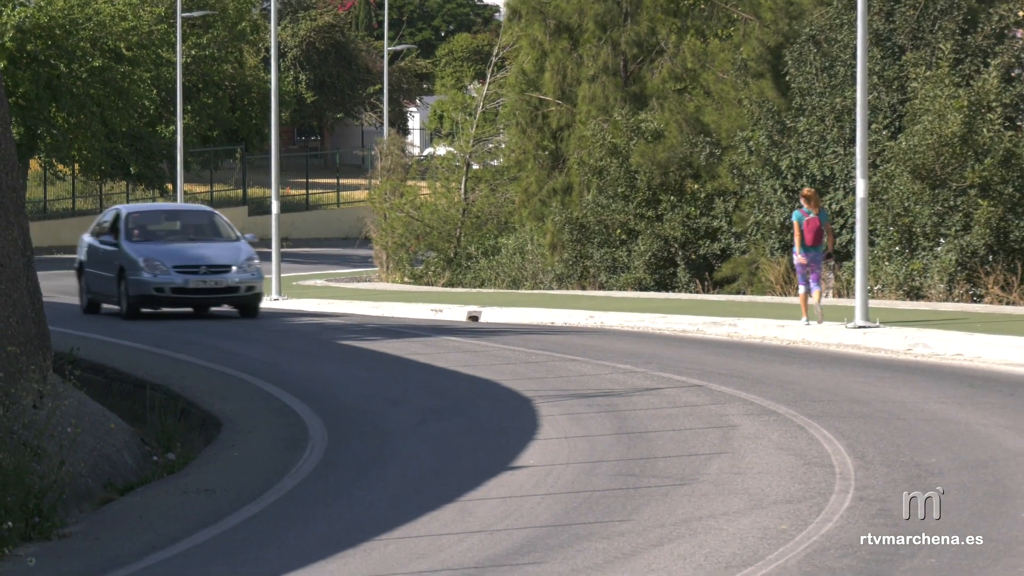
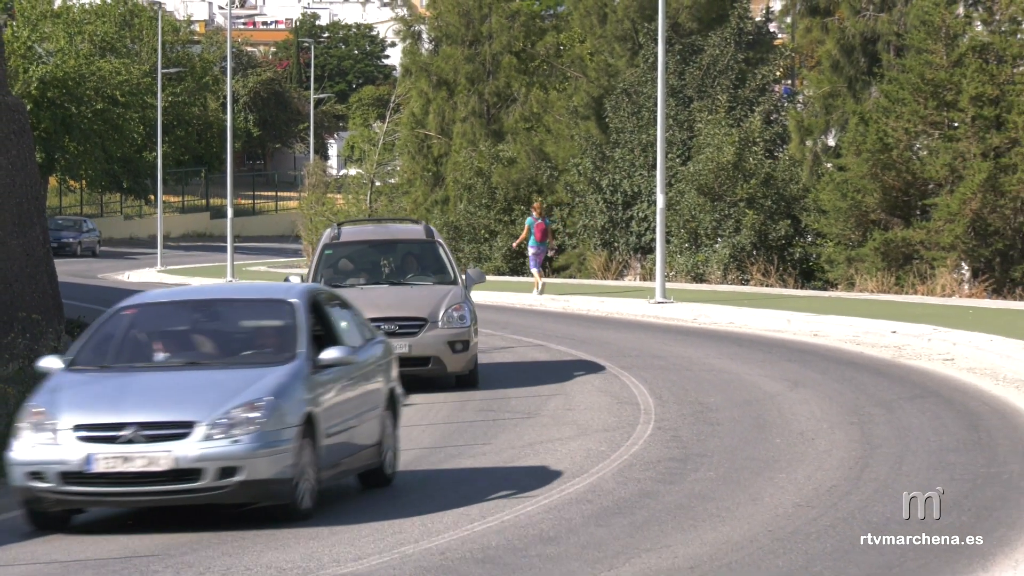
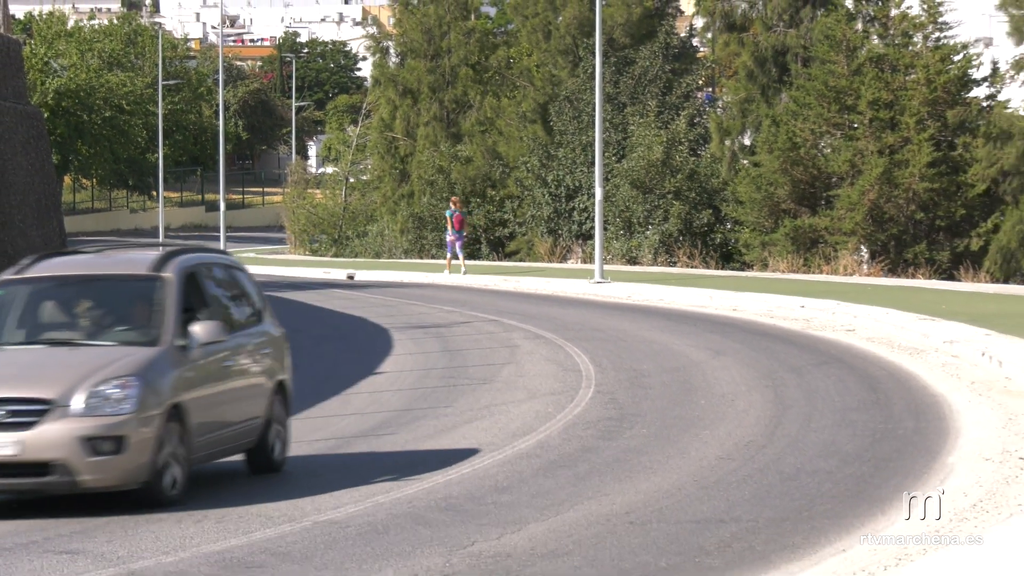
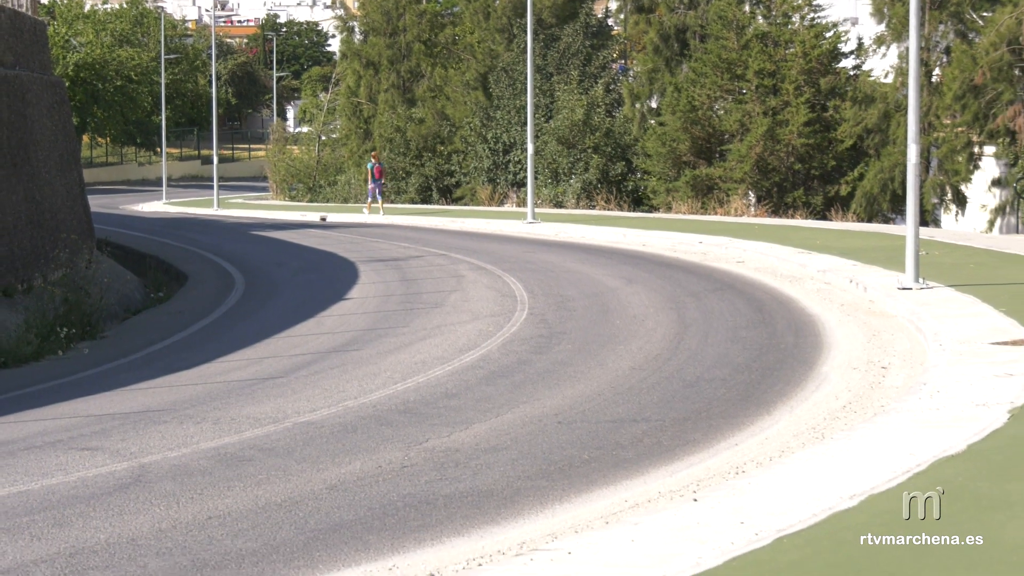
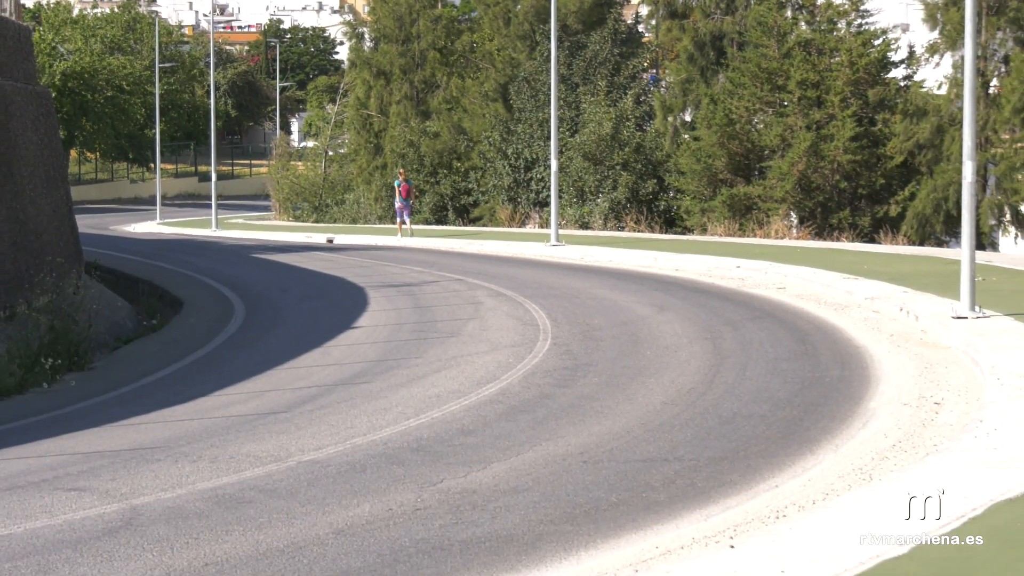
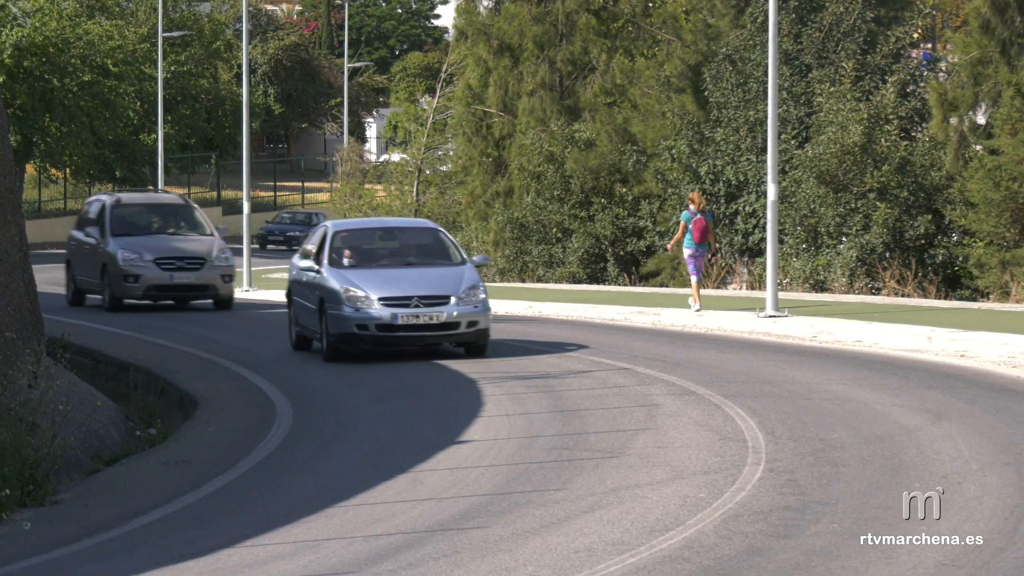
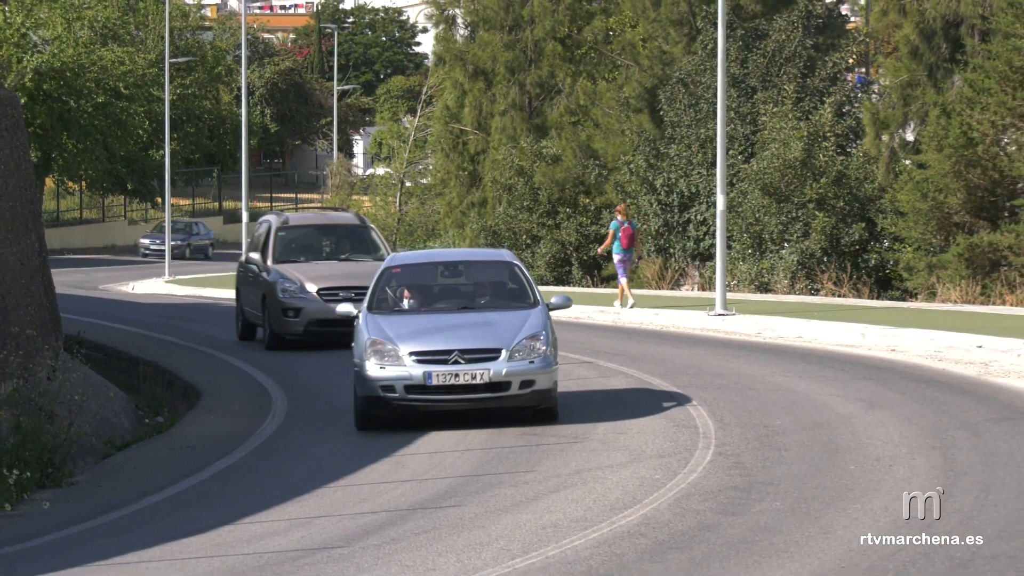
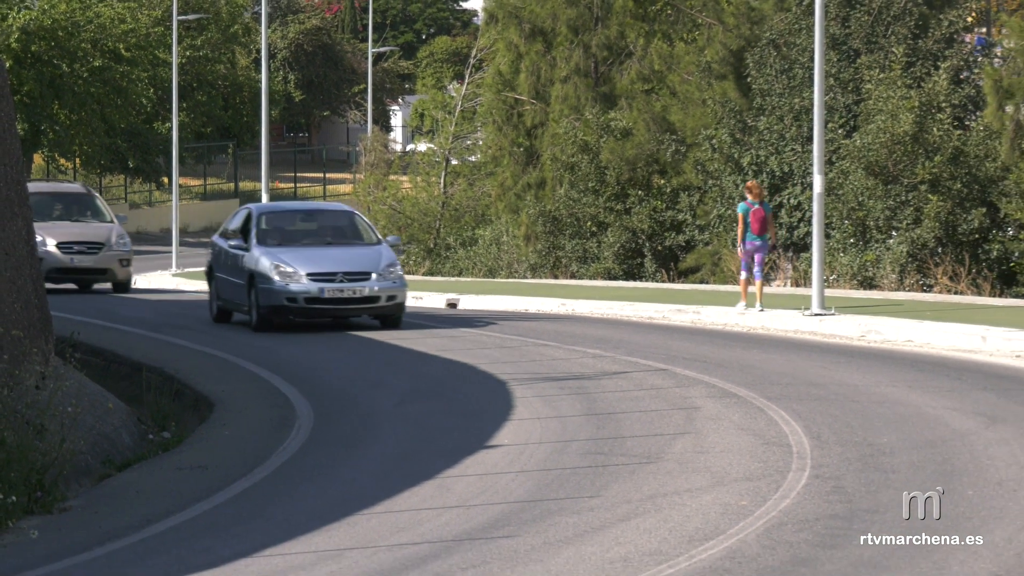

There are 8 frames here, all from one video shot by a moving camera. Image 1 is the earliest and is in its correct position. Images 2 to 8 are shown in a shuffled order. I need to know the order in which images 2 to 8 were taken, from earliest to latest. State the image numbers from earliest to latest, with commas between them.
8, 6, 7, 2, 3, 5, 4
